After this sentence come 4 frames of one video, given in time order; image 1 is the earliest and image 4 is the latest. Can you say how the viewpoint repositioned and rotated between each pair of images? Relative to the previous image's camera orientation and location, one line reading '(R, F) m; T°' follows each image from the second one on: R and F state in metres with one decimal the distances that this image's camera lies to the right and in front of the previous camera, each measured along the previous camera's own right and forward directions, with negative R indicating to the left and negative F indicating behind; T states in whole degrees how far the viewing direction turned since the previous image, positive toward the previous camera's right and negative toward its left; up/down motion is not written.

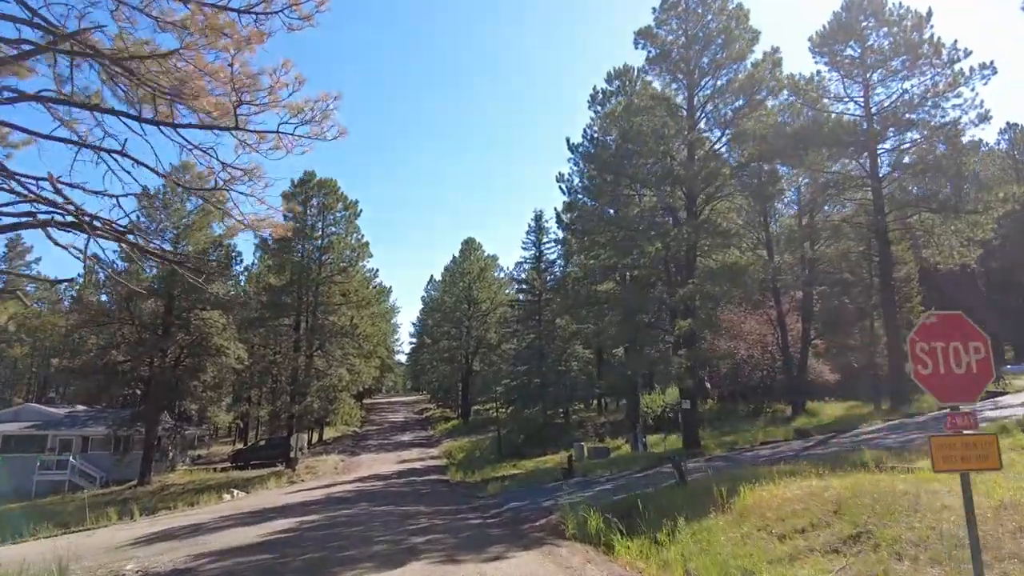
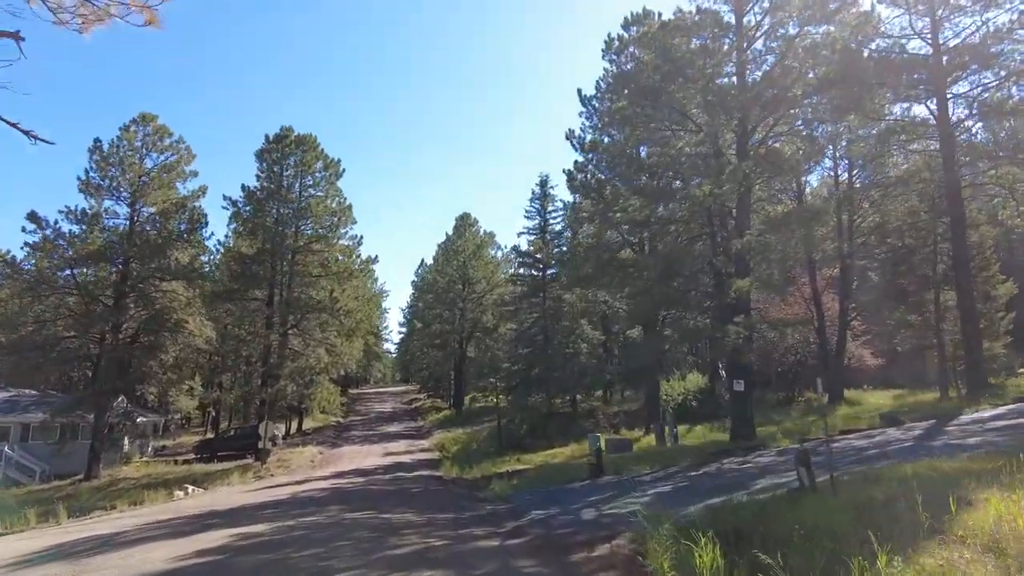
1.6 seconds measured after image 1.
(-0.5, +3.8) m; +1°
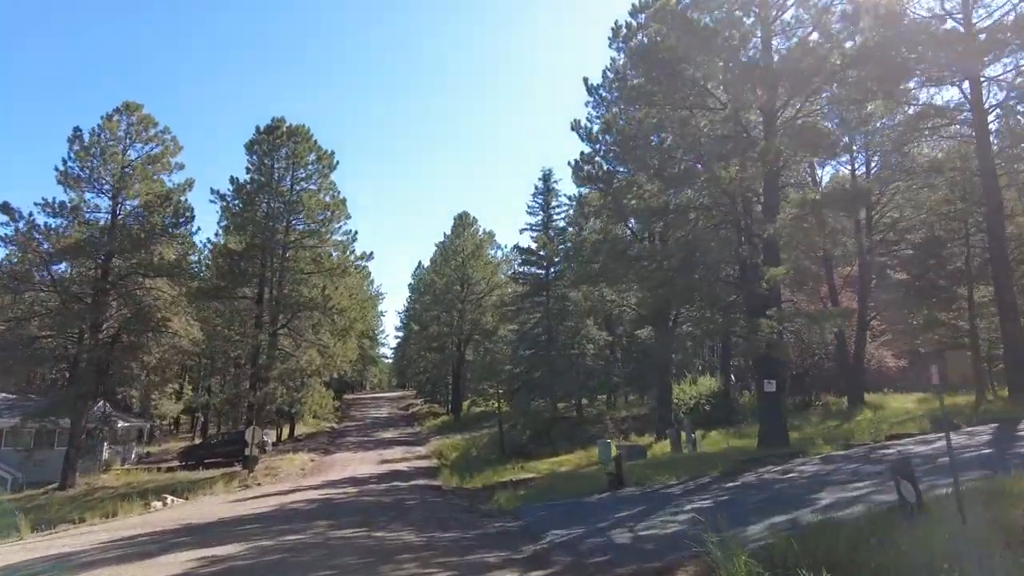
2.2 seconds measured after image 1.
(-0.3, +1.5) m; 0°
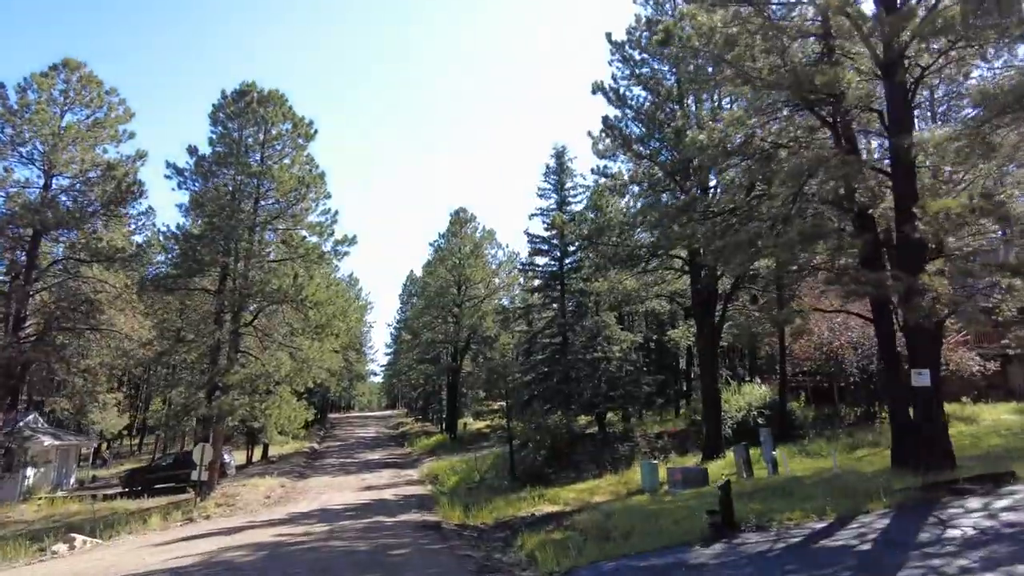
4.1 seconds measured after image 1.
(-0.7, +4.5) m; +1°
